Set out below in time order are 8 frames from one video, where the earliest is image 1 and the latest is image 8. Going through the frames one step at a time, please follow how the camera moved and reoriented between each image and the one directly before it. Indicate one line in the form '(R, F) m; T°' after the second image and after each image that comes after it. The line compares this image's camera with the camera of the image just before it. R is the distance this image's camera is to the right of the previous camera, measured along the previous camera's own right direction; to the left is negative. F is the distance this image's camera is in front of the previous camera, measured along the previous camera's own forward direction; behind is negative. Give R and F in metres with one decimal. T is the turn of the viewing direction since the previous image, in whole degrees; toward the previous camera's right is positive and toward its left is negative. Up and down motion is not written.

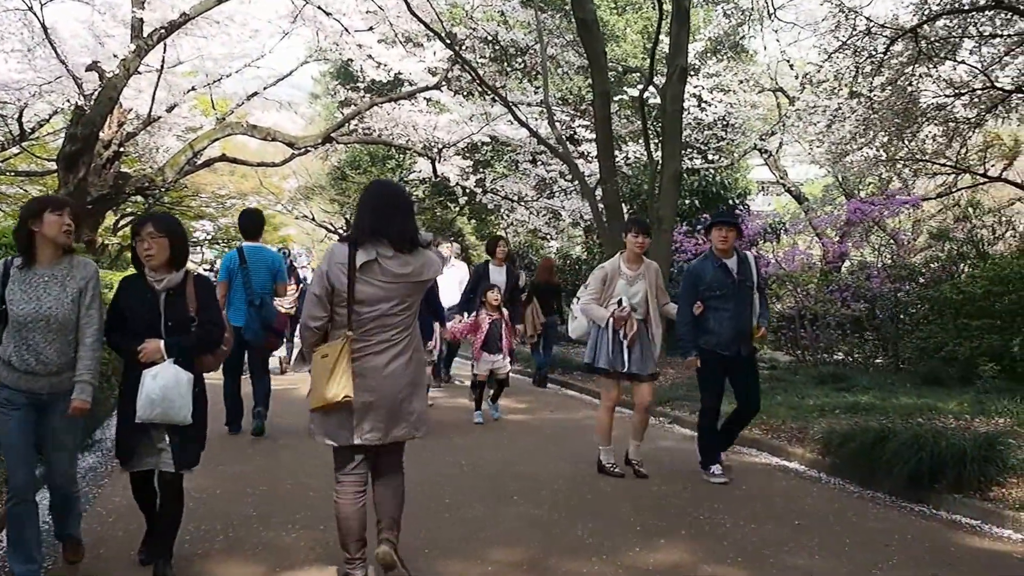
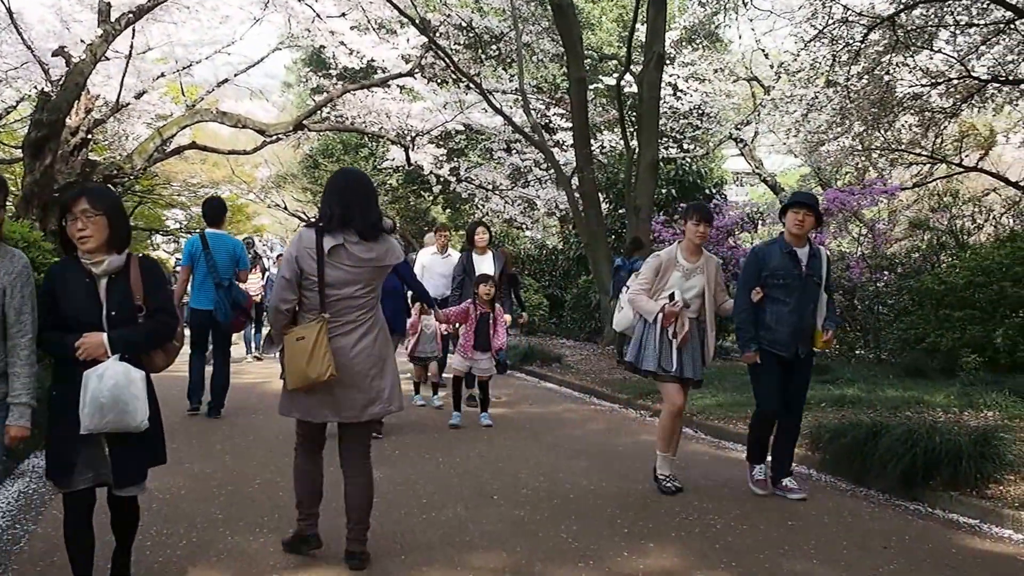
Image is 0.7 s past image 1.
(0.0, +0.2) m; +1°
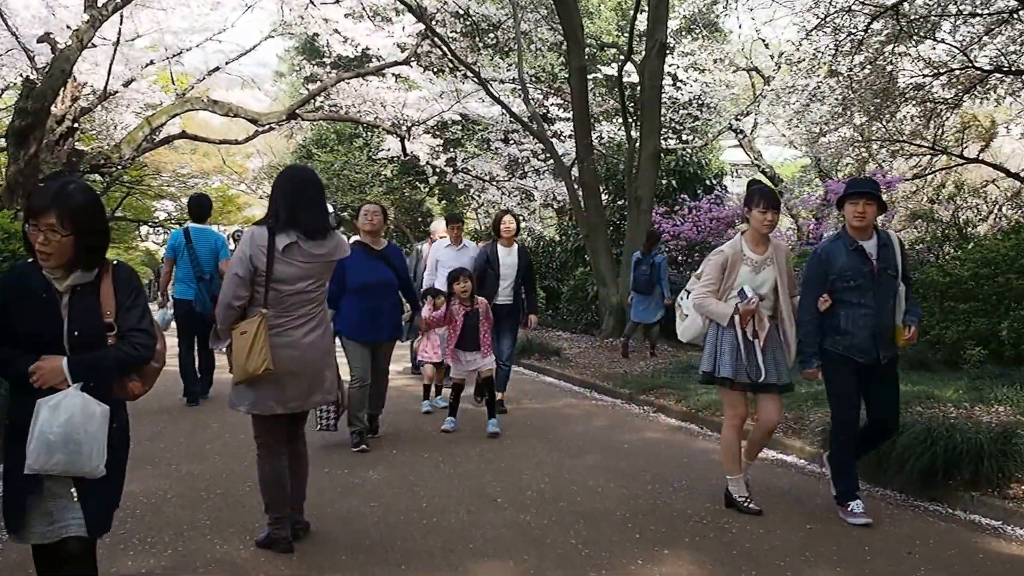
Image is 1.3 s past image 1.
(-0.1, +0.3) m; 0°
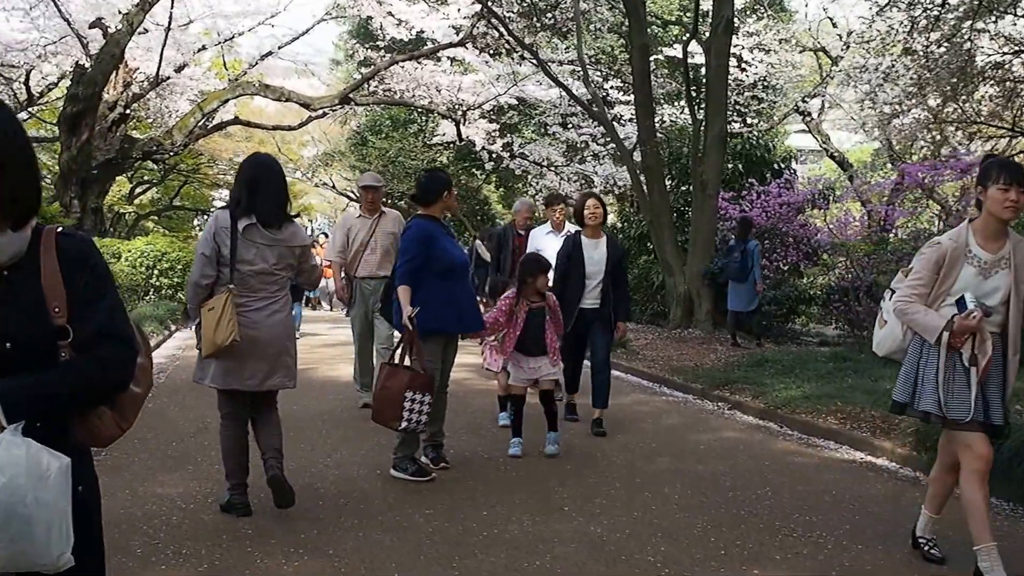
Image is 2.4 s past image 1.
(-0.1, +0.5) m; -3°
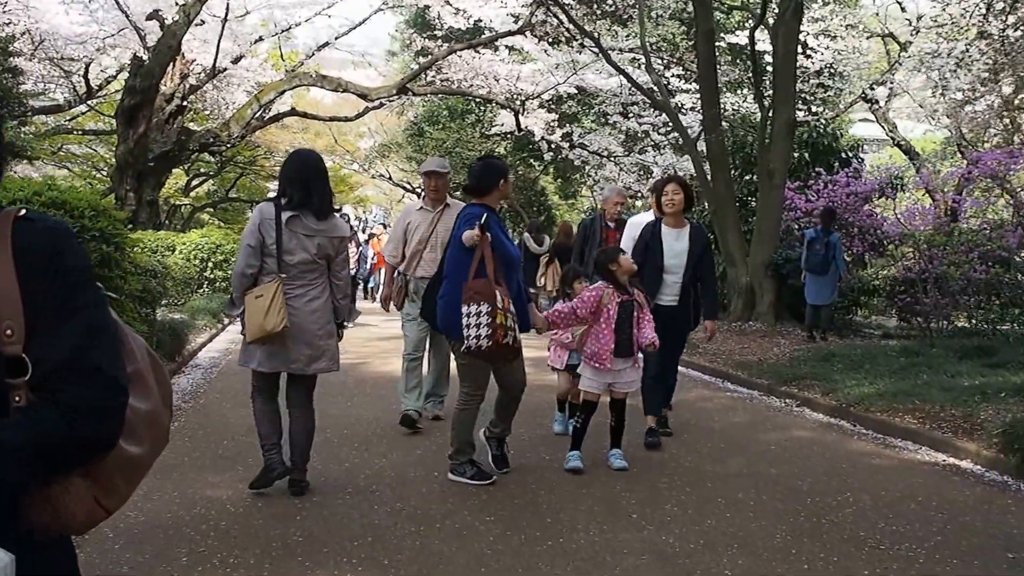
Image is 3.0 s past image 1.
(0.0, +0.3) m; -3°
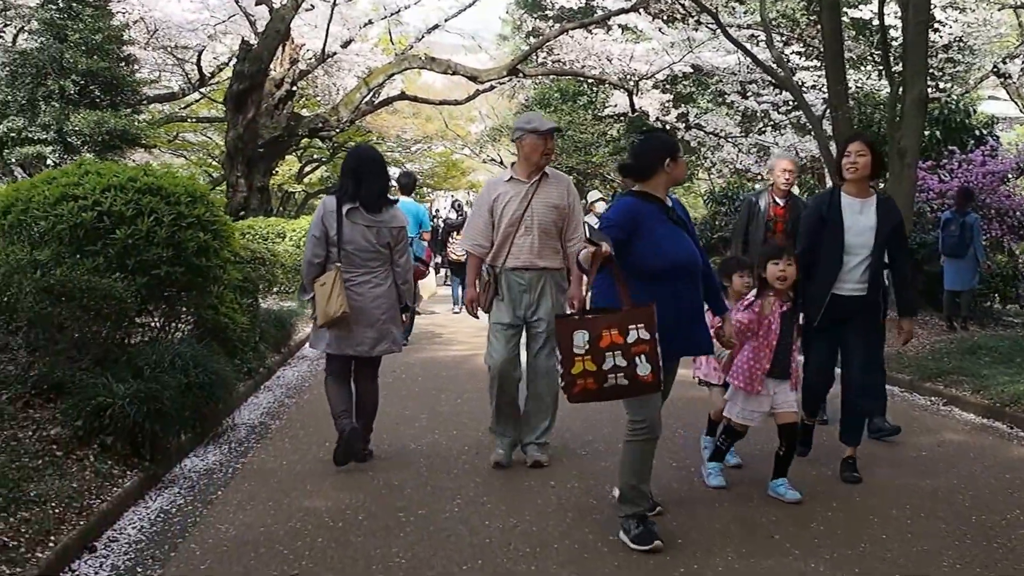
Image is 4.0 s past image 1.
(0.0, +0.5) m; -5°
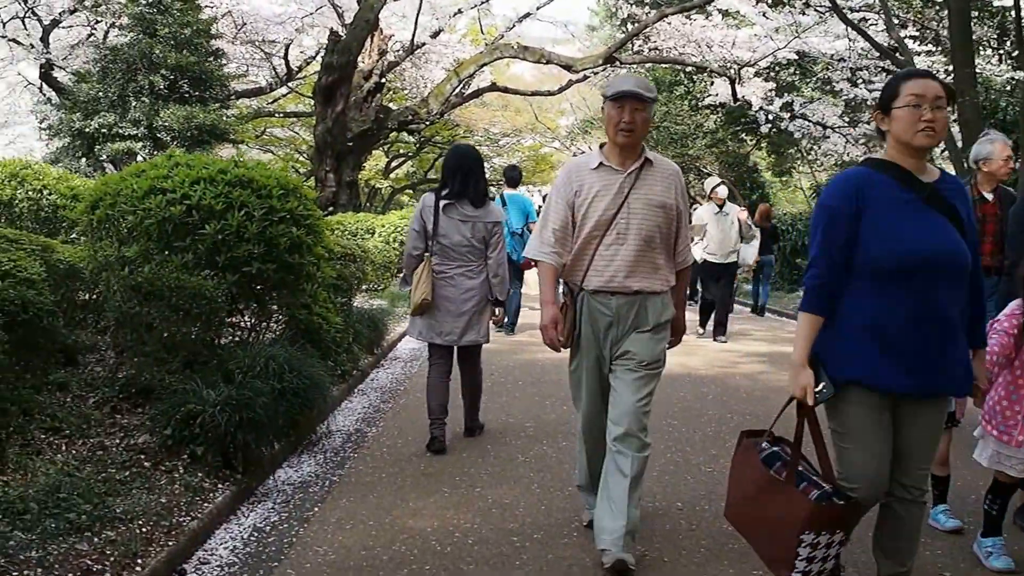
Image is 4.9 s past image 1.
(-0.1, +0.4) m; -4°
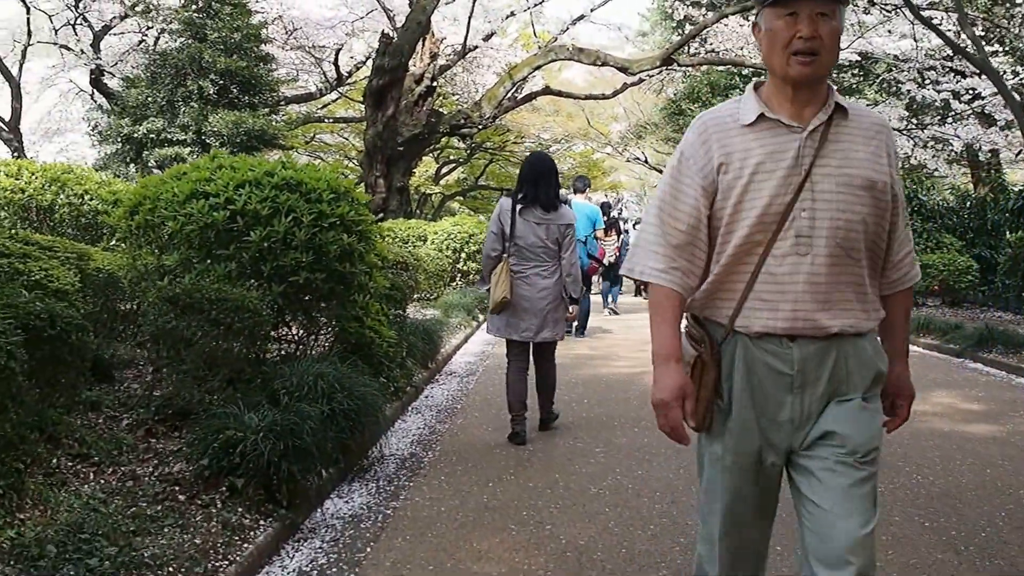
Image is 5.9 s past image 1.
(-0.1, +0.5) m; -2°
